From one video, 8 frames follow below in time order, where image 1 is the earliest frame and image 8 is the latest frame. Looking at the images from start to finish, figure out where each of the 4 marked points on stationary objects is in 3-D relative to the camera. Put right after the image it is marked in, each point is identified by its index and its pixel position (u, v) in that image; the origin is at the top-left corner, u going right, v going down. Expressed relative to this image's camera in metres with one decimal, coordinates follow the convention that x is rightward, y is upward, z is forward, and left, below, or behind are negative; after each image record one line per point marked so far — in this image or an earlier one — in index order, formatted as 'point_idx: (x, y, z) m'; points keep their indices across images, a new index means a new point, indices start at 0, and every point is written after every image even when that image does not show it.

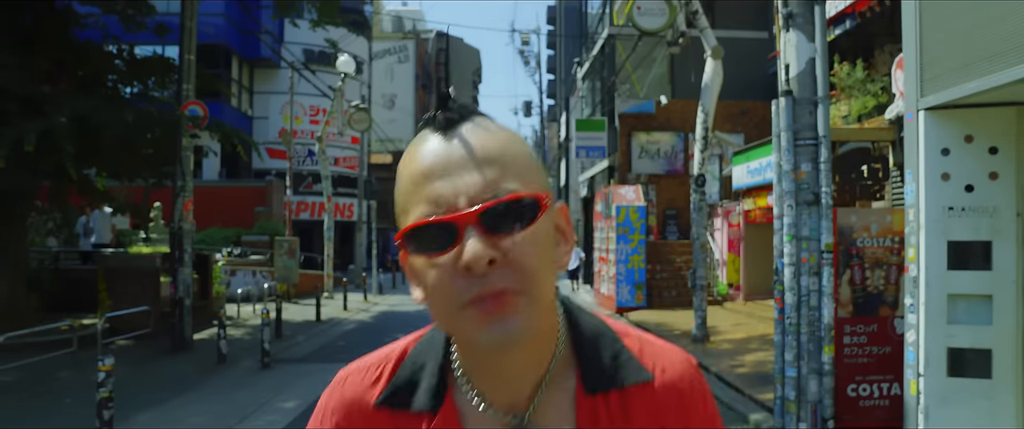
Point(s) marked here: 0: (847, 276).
0: (+2.9, -0.5, +6.7) m
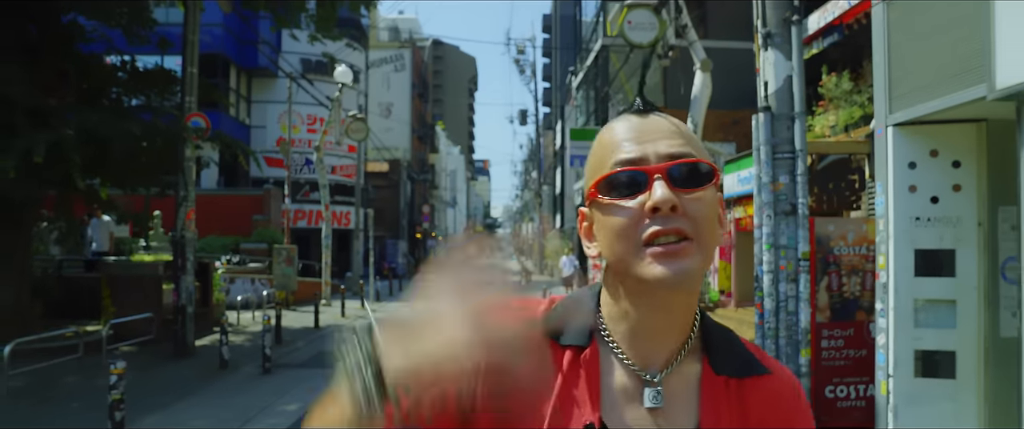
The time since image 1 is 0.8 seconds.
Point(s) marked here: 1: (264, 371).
0: (+2.8, -0.6, +7.0) m
1: (-3.5, -2.2, +10.9) m
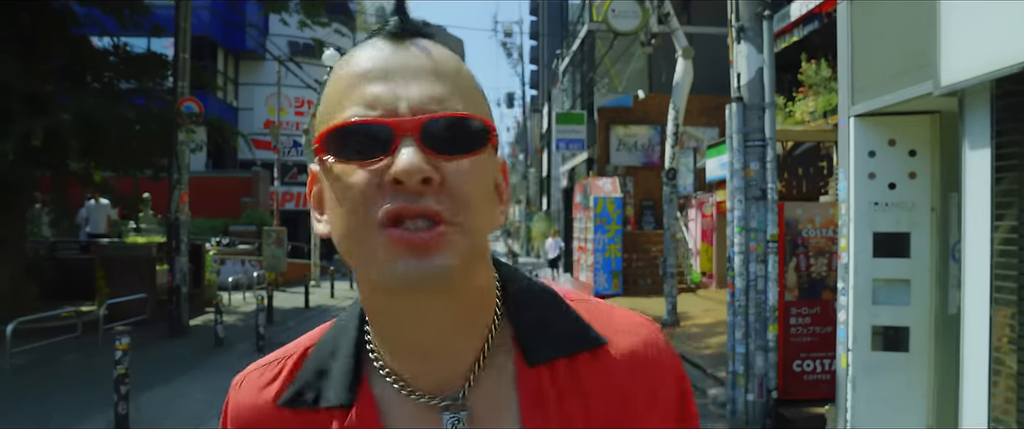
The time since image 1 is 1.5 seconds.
0: (+2.7, -0.5, +7.4) m
1: (-3.7, -2.0, +11.3) m
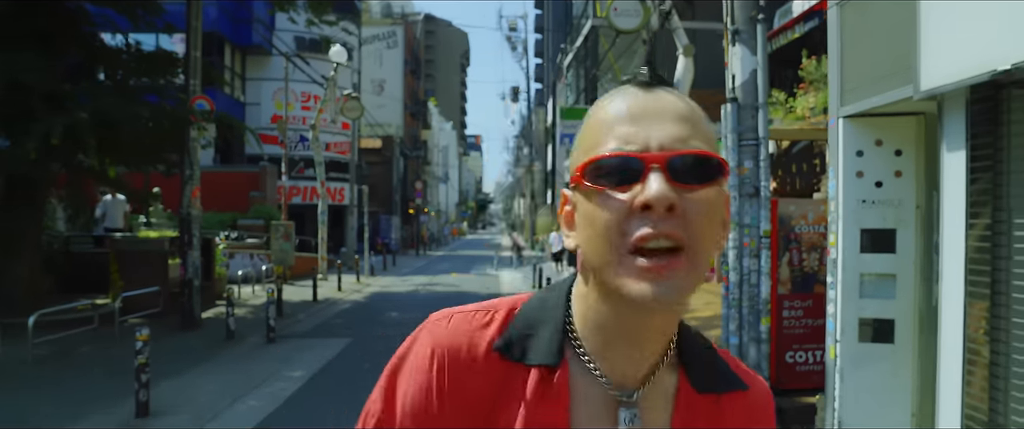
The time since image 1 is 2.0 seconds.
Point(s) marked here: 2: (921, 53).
0: (+2.7, -0.4, +7.7) m
1: (-3.7, -1.9, +11.6) m
2: (+2.7, +1.1, +5.1) m
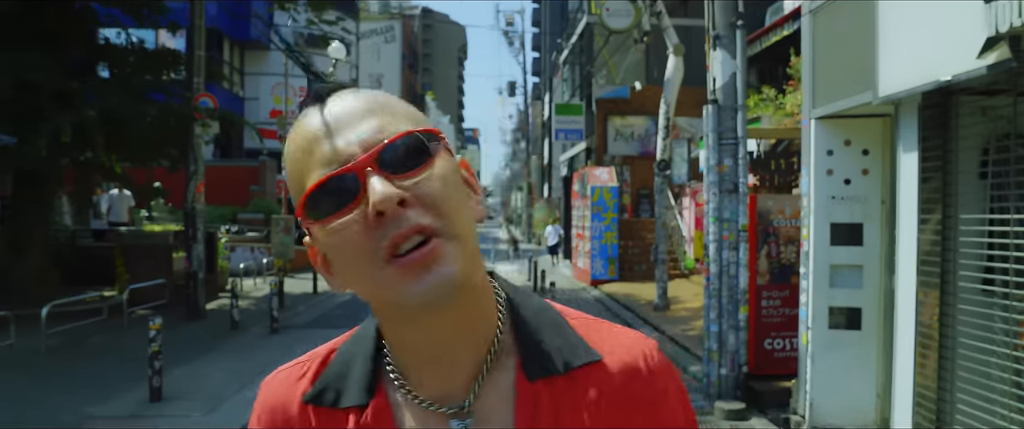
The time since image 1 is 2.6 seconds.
0: (+2.7, -0.4, +8.1) m
1: (-3.8, -1.8, +12.0) m
2: (+2.6, +1.1, +5.5) m
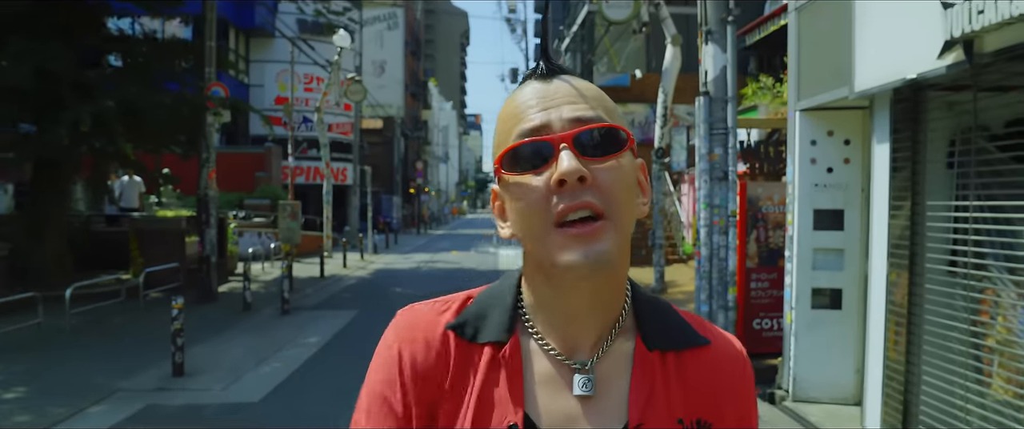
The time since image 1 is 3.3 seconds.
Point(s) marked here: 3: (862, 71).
0: (+2.7, -0.2, +8.6) m
1: (-3.7, -1.6, +12.5) m
2: (+2.6, +1.2, +5.9) m
3: (+2.6, +1.1, +5.8) m
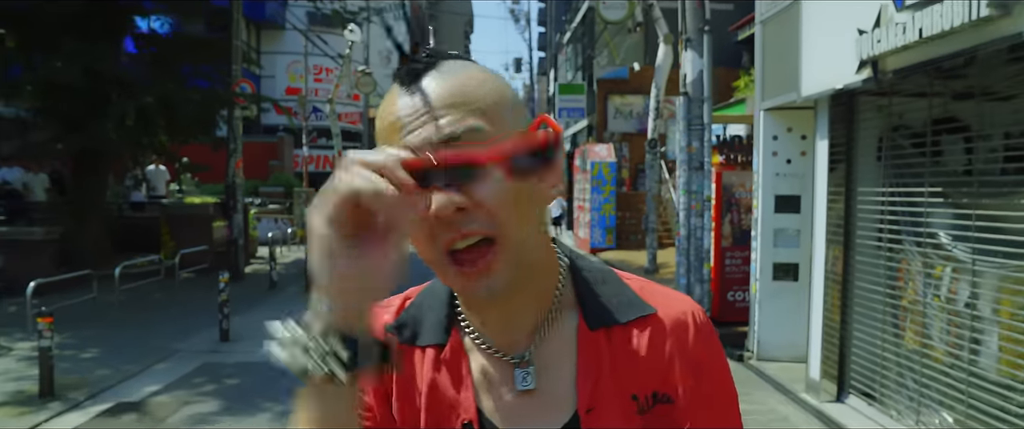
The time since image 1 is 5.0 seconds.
0: (+2.7, 0.0, +9.7) m
1: (-3.7, -1.3, +13.7) m
2: (+2.7, +1.3, +7.0) m
3: (+2.7, +1.2, +6.9) m
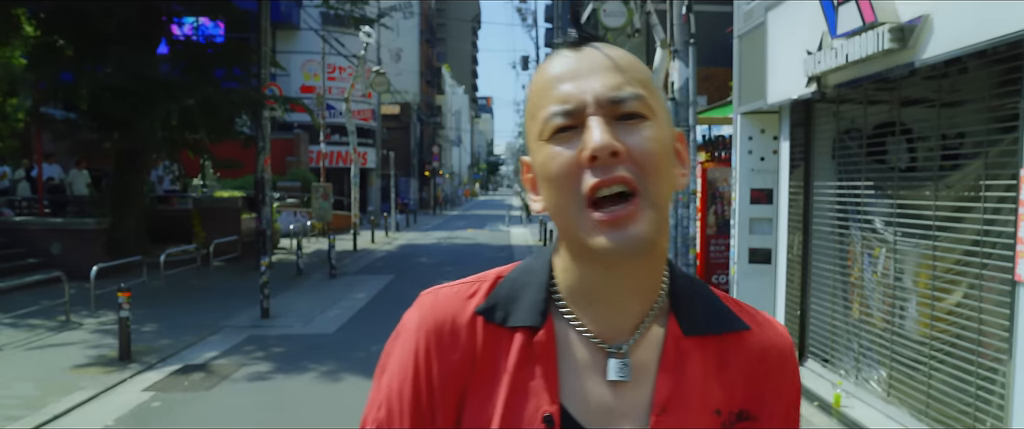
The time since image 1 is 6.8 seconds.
0: (+2.8, +0.1, +10.9) m
1: (-3.5, -1.2, +14.9) m
2: (+2.7, +1.4, +8.2) m
3: (+2.7, +1.3, +8.1) m
